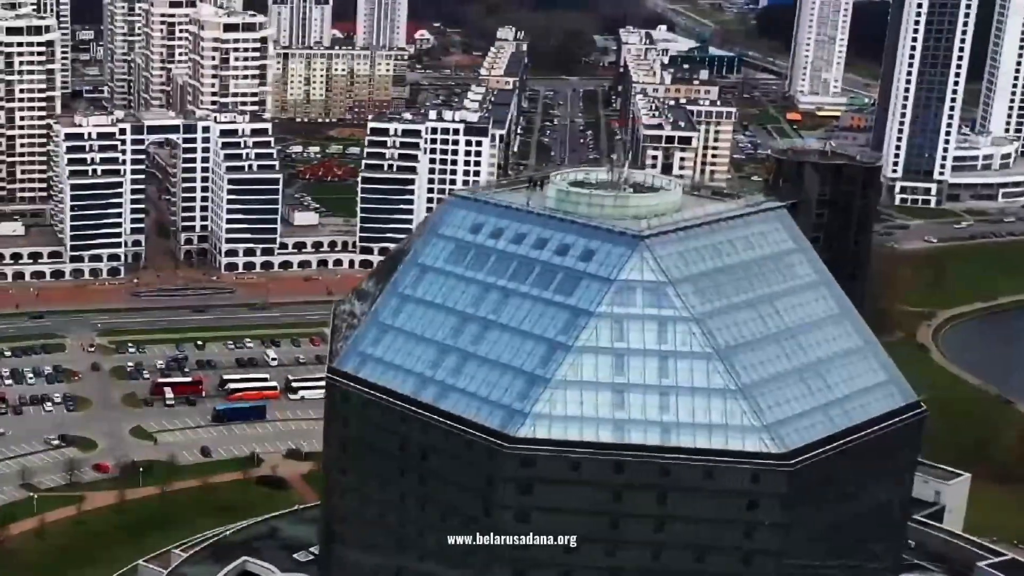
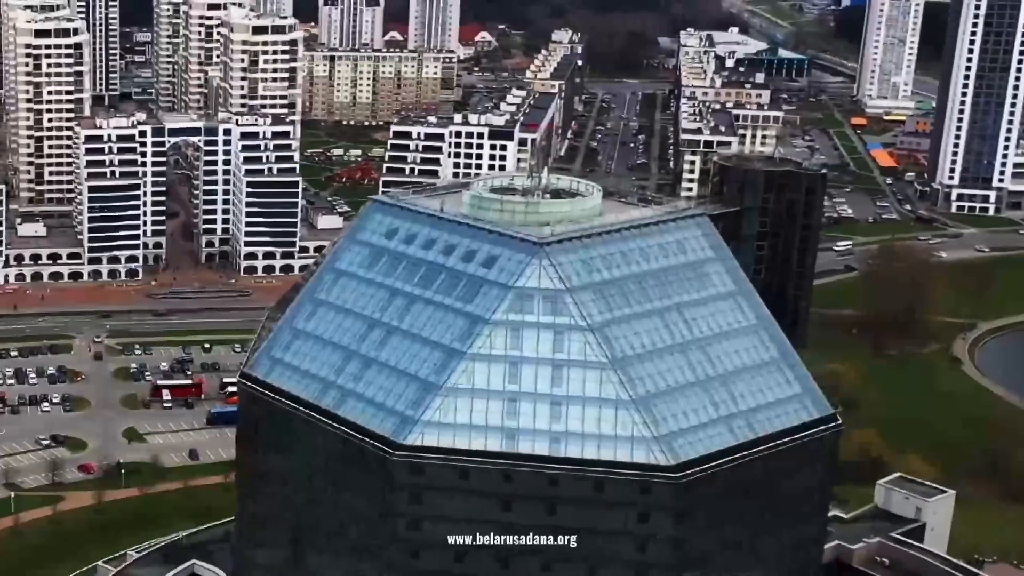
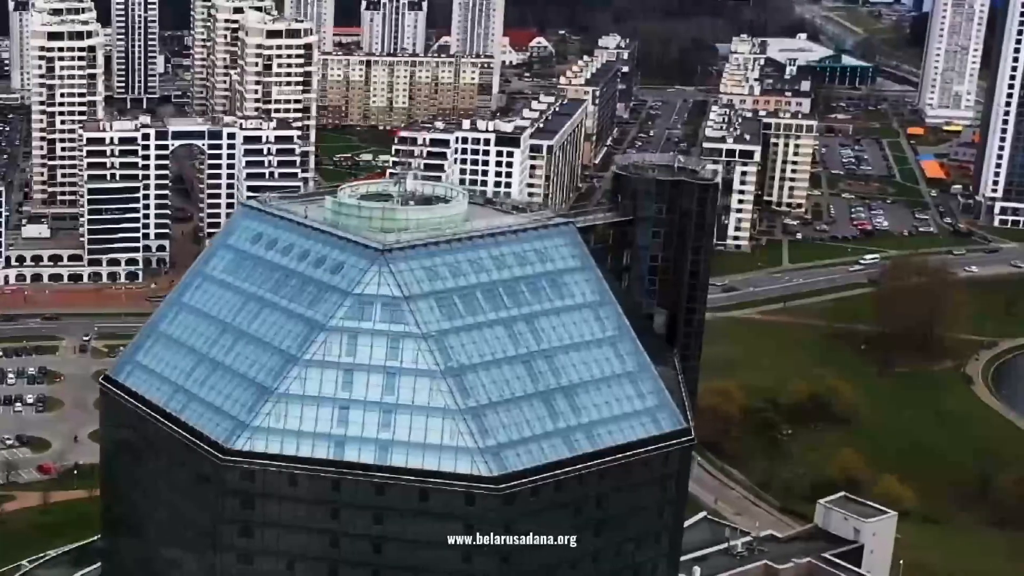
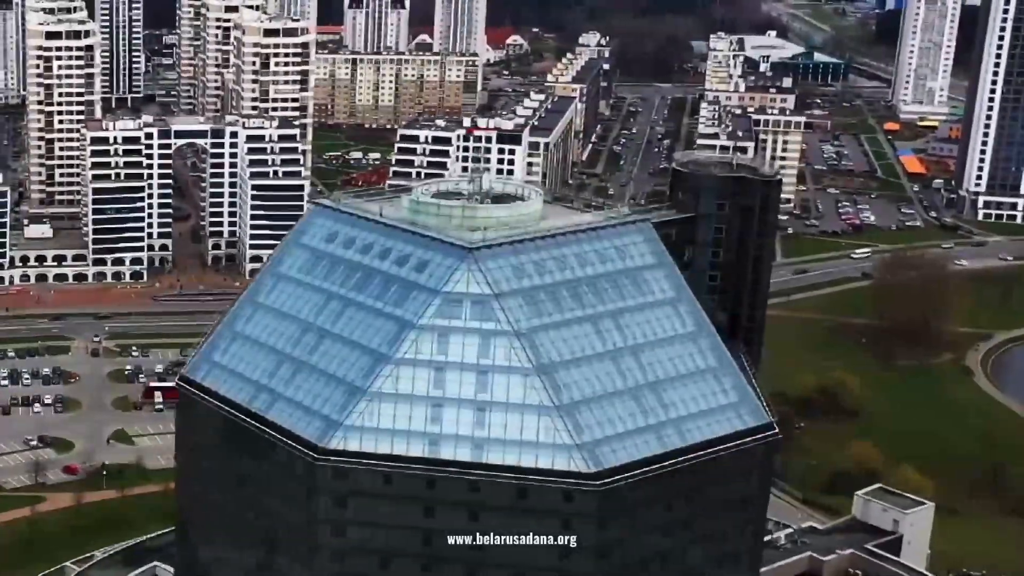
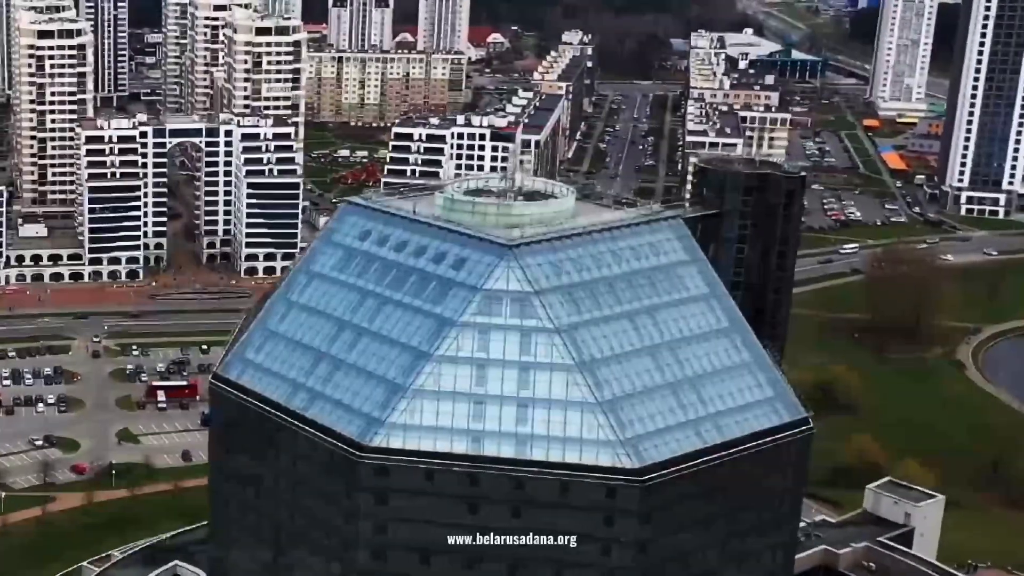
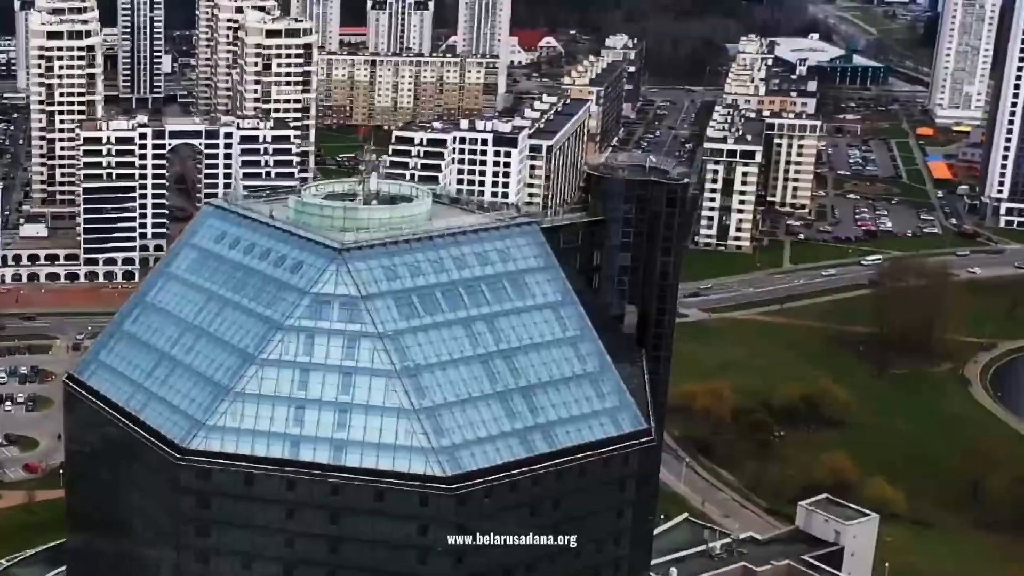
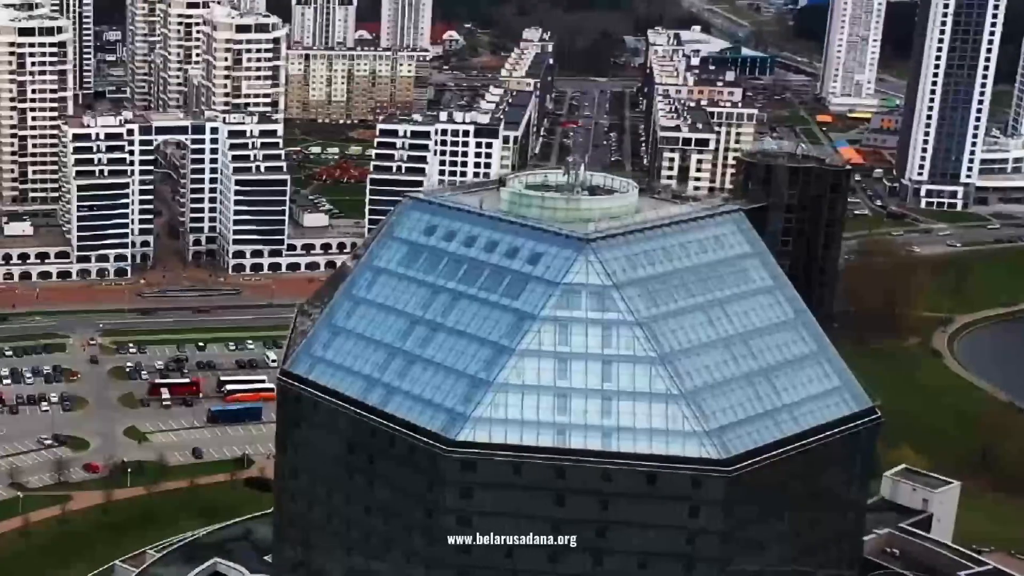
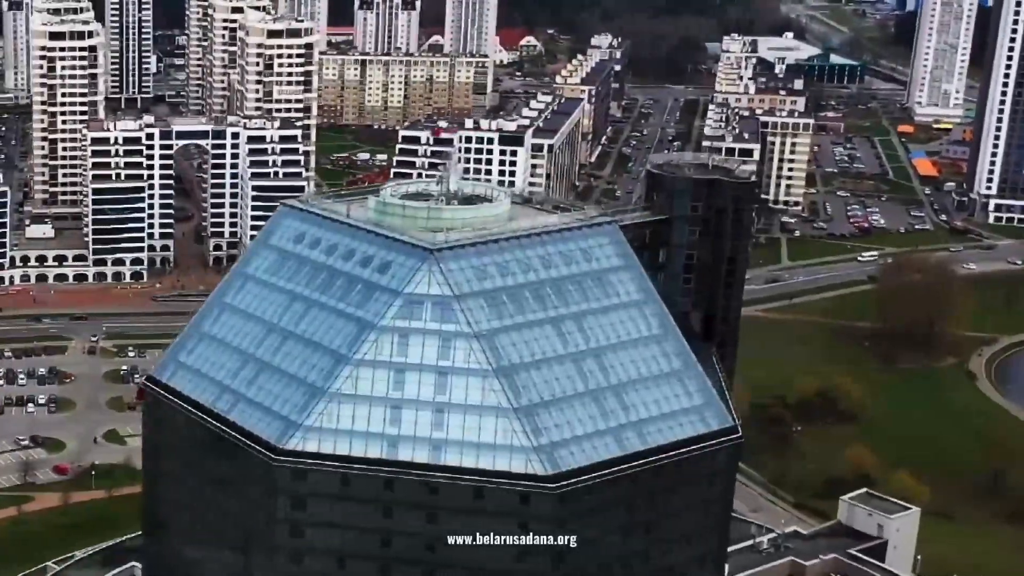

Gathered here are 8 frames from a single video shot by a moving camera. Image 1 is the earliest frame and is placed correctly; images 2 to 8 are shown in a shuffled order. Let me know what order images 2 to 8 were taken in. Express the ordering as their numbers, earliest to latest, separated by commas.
7, 2, 5, 4, 8, 3, 6
